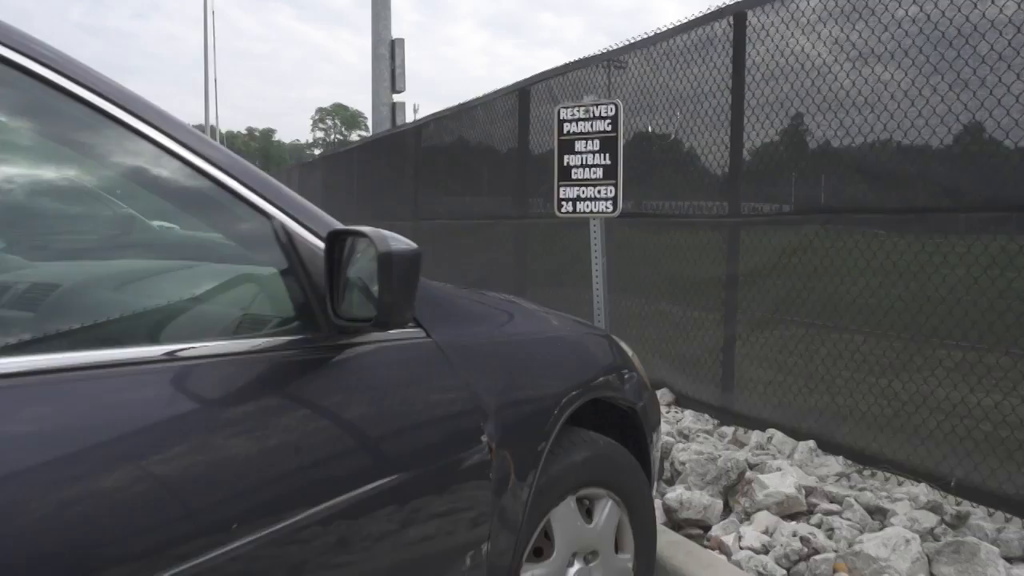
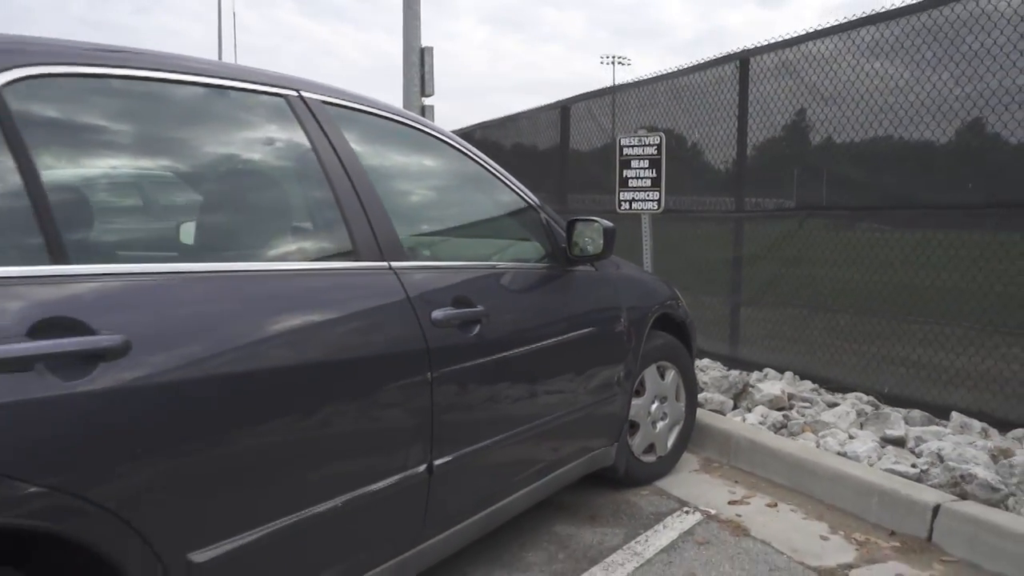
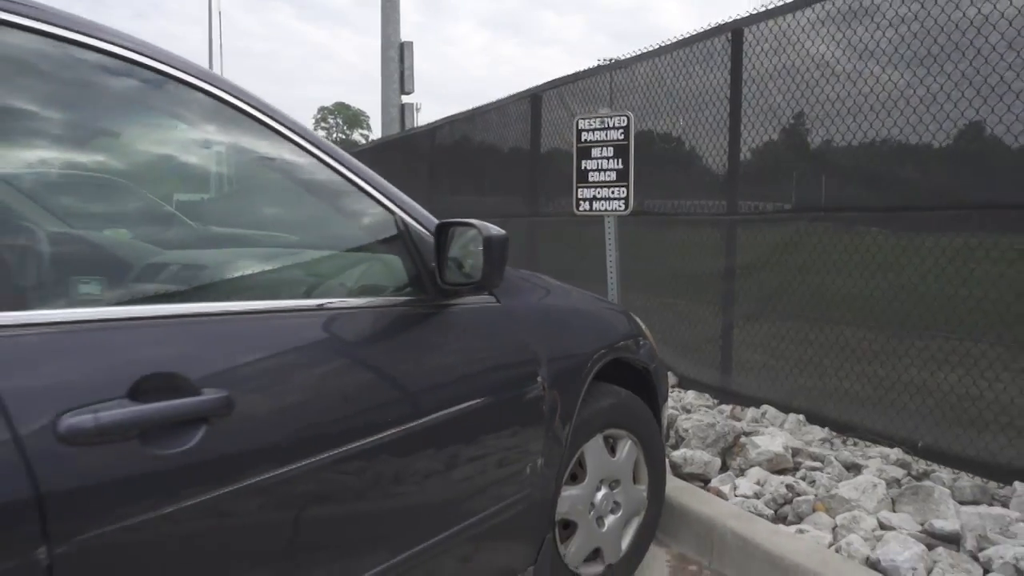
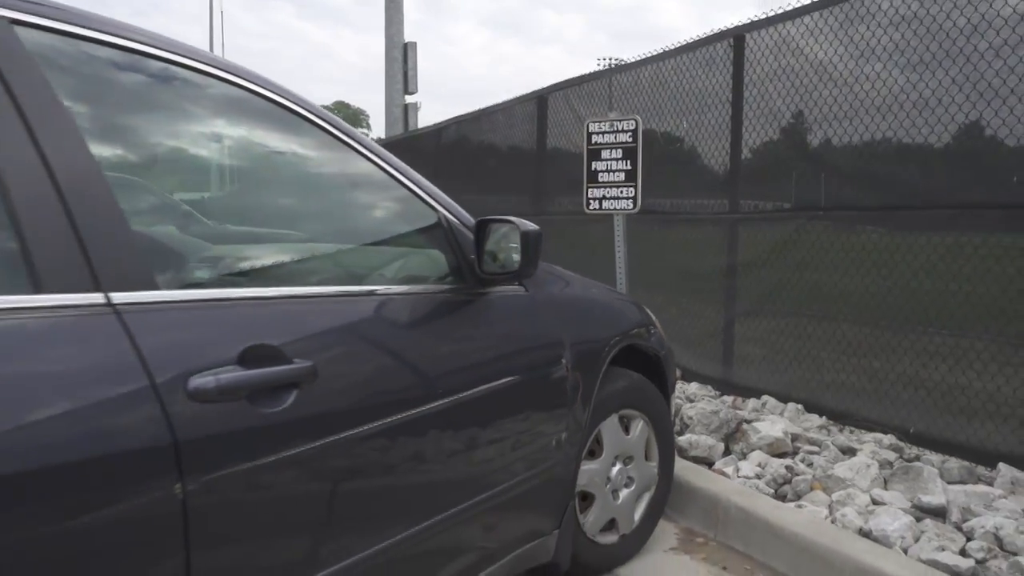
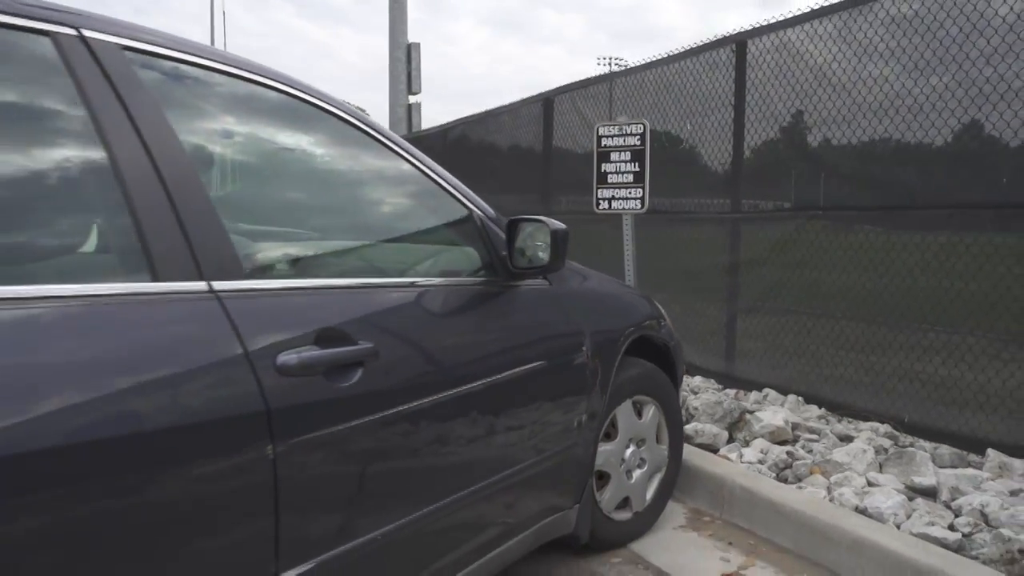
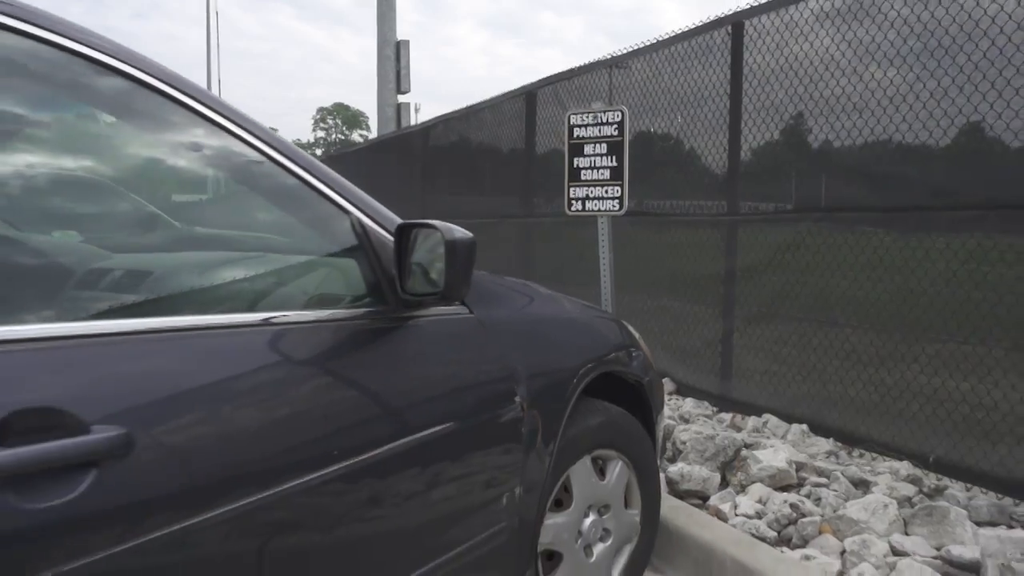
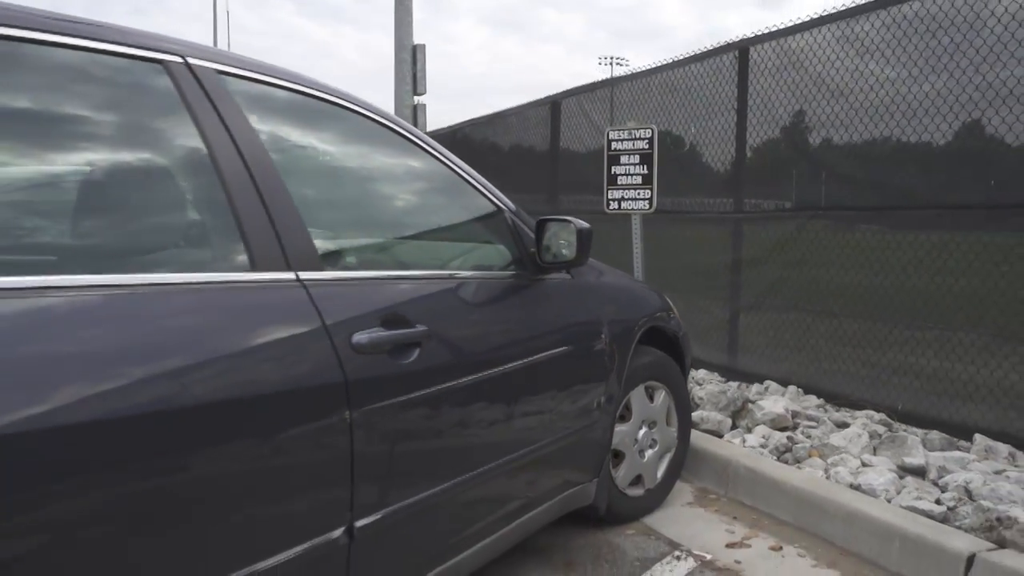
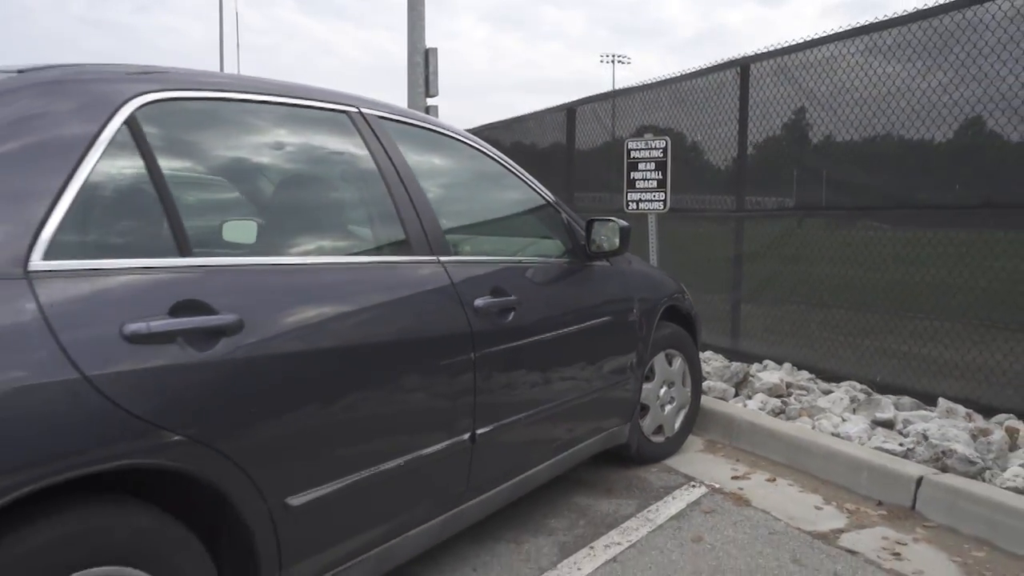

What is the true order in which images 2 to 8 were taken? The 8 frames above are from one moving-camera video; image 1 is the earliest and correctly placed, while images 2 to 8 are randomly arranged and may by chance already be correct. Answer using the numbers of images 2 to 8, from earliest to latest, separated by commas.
6, 3, 4, 5, 7, 2, 8
